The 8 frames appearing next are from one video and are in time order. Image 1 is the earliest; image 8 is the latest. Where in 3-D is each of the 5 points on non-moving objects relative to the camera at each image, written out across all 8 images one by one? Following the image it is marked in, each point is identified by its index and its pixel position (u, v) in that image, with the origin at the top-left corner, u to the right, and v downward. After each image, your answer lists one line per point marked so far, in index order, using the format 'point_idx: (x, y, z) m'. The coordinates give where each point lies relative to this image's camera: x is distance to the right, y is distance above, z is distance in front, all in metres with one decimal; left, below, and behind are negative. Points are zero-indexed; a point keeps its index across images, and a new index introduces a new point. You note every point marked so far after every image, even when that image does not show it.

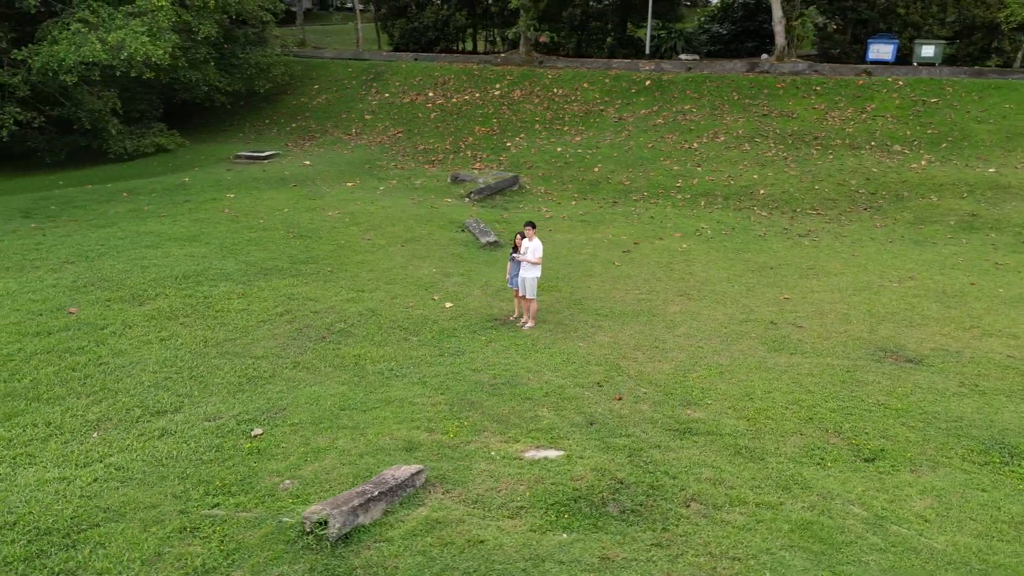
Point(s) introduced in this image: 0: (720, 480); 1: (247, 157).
0: (+1.3, -1.2, +4.9) m
1: (-5.8, +2.9, +16.5) m
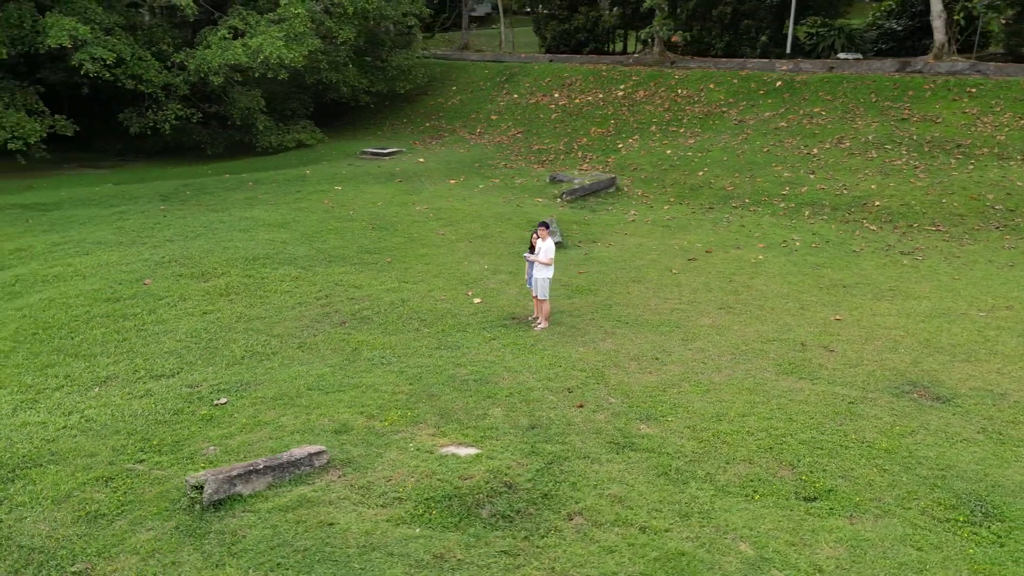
0: (+0.7, -1.3, +4.6) m
1: (-3.3, +3.1, +17.5) m
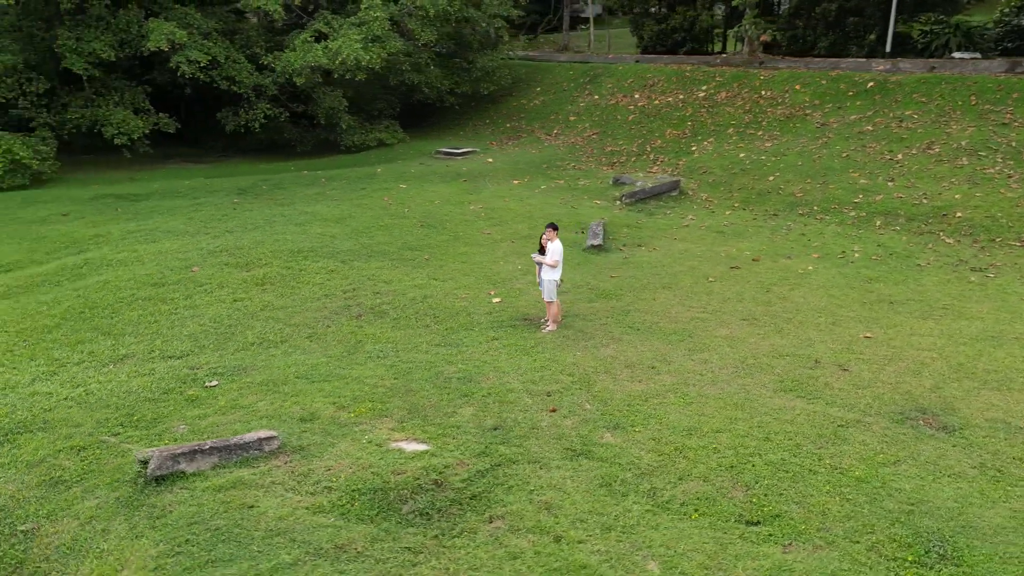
0: (+0.2, -1.3, +4.5) m
1: (-1.6, +3.2, +17.9) m
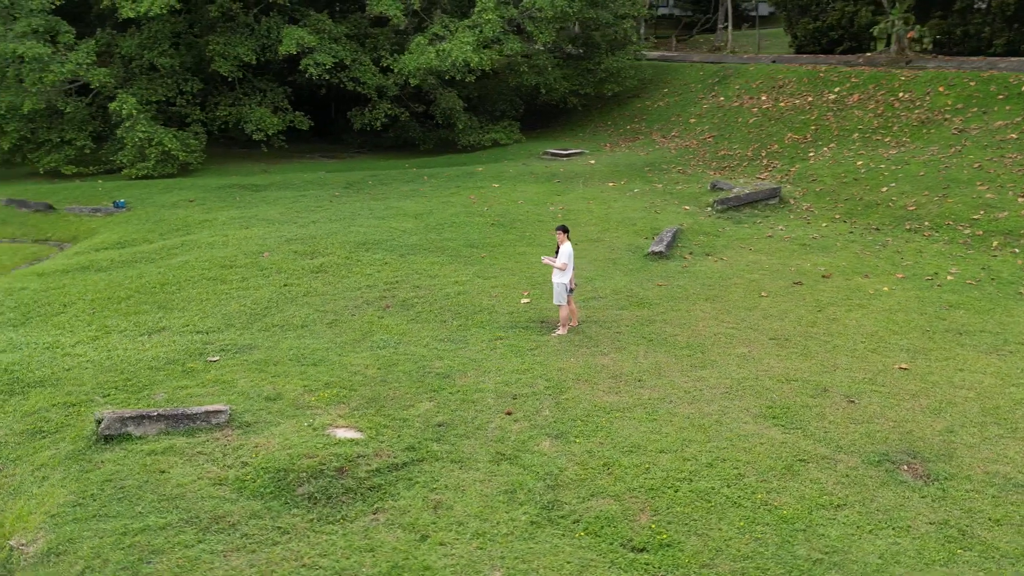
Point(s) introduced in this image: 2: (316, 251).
0: (-0.4, -1.3, +4.5) m
1: (+1.0, +3.2, +17.9) m
2: (-2.8, +0.5, +10.5) m
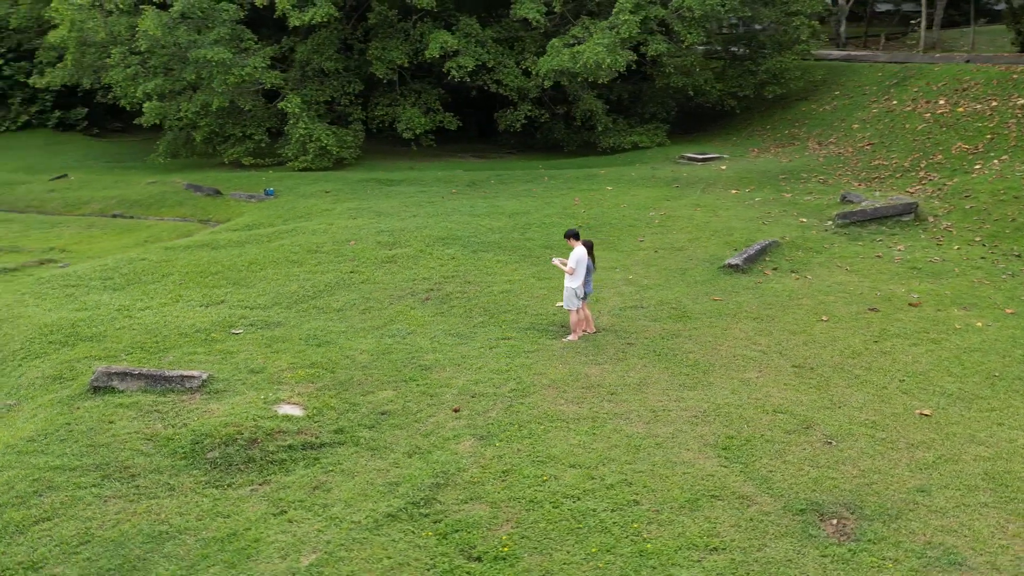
0: (-1.2, -1.2, +4.7) m
1: (+4.0, +3.0, +17.2) m
2: (-1.7, +0.7, +11.1) m
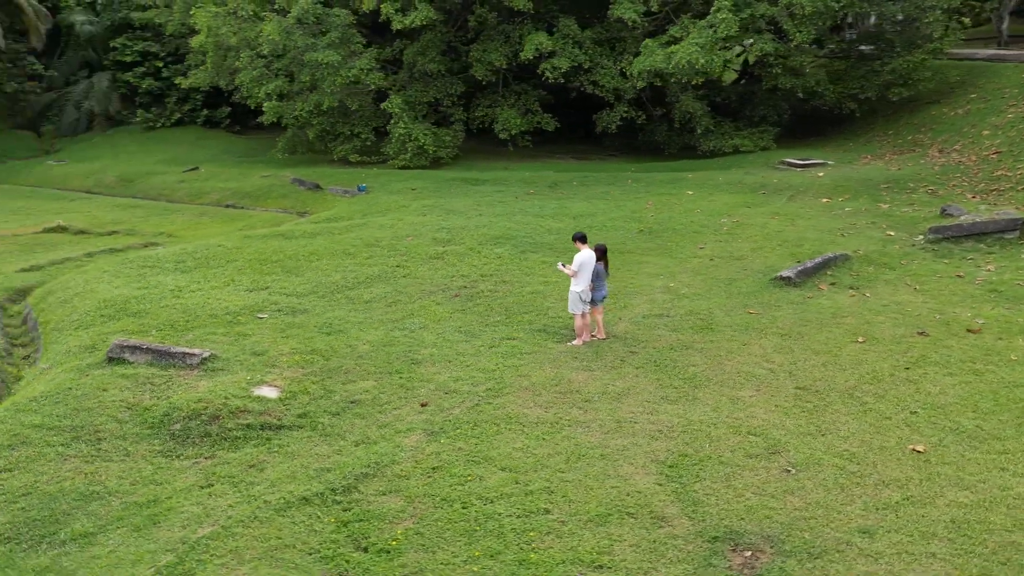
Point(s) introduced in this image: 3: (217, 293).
0: (-1.7, -1.2, +4.9) m
1: (+6.0, +2.7, +16.3) m
2: (-0.9, +0.7, +11.3) m
3: (-3.4, -0.1, +8.8) m
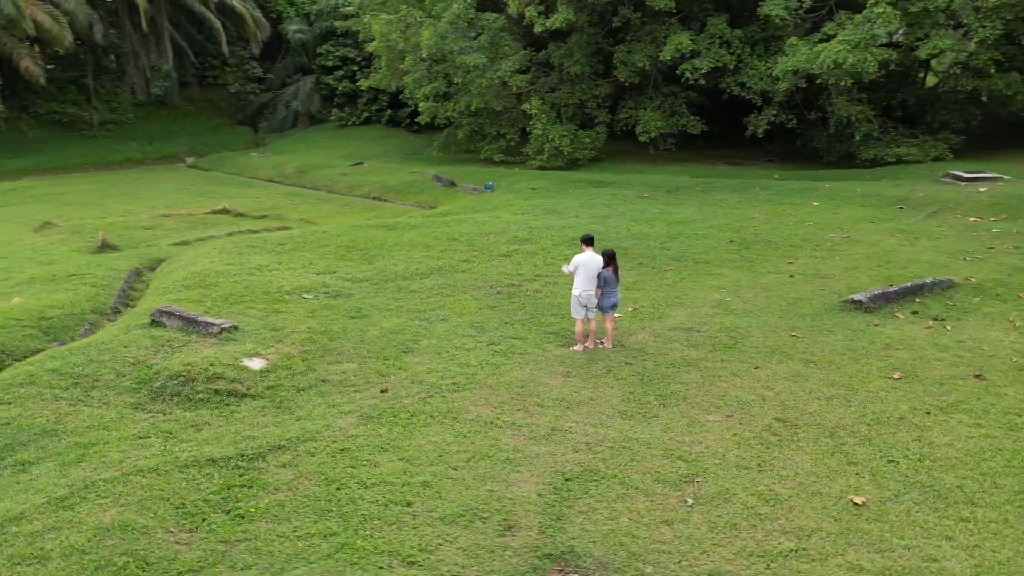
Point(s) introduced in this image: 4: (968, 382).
0: (-2.3, -1.0, +5.4) m
1: (+8.4, +2.1, +14.4) m
2: (+0.3, +0.7, +11.4) m
3: (-2.9, +0.2, +9.6) m
4: (+3.7, -0.8, +6.2) m
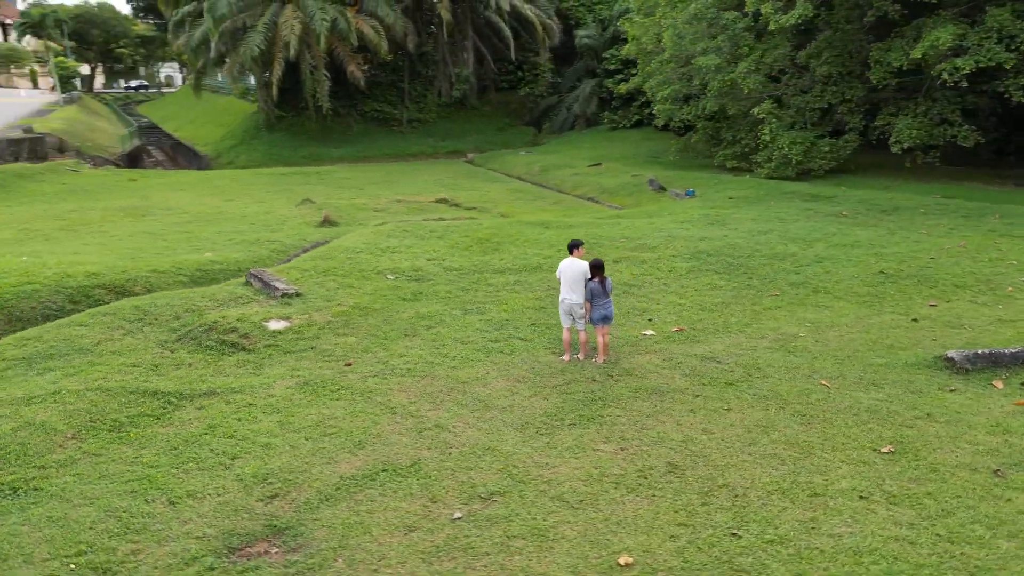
0: (-2.9, -0.7, +6.5) m
1: (+10.8, +0.9, +10.2) m
2: (+2.1, +0.6, +10.8) m
3: (-1.6, +0.4, +10.5) m
4: (+2.9, -1.2, +4.7) m
